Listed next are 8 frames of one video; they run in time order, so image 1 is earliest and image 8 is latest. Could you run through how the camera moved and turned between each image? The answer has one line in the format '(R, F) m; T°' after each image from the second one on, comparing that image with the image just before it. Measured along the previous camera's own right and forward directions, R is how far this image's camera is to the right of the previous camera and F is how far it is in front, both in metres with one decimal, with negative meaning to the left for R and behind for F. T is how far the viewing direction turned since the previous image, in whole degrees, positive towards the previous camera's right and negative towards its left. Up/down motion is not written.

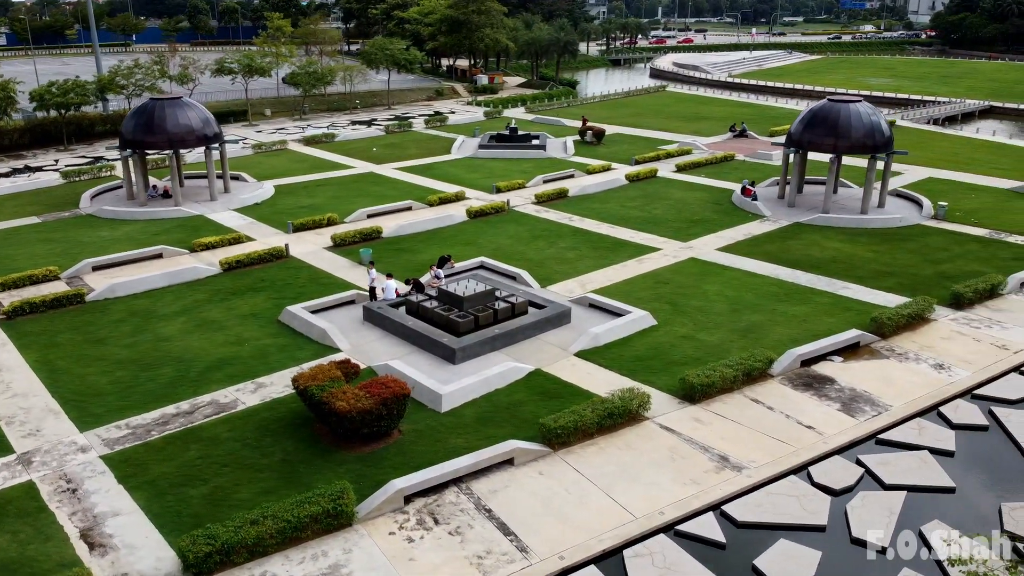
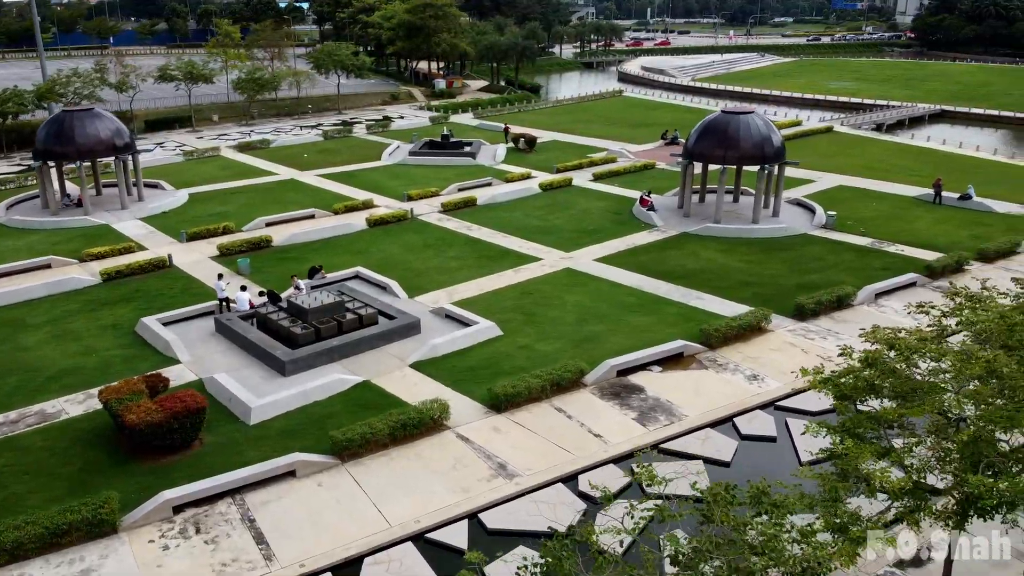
(+4.8, -0.7) m; 0°
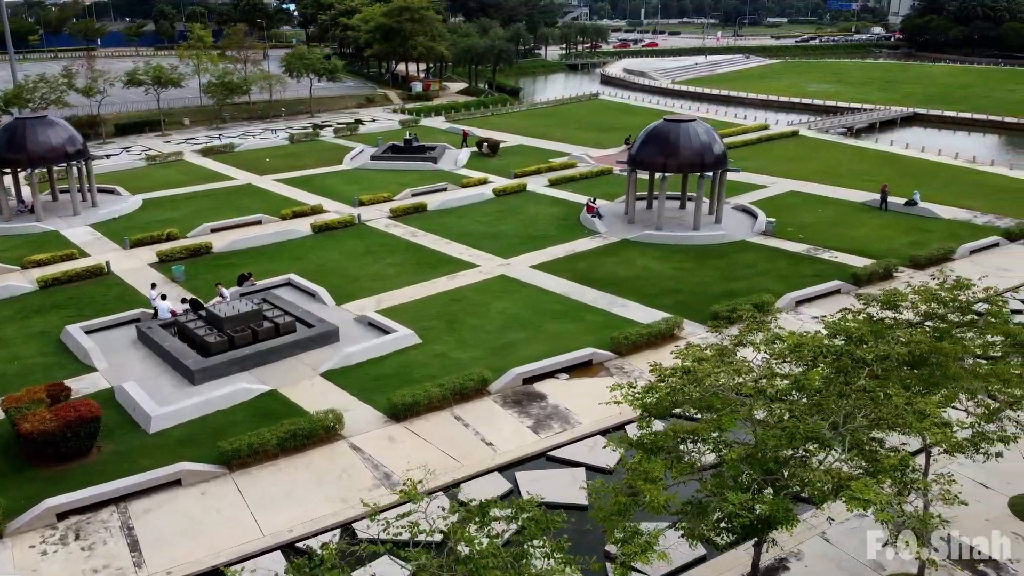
(+2.6, -0.3) m; 0°
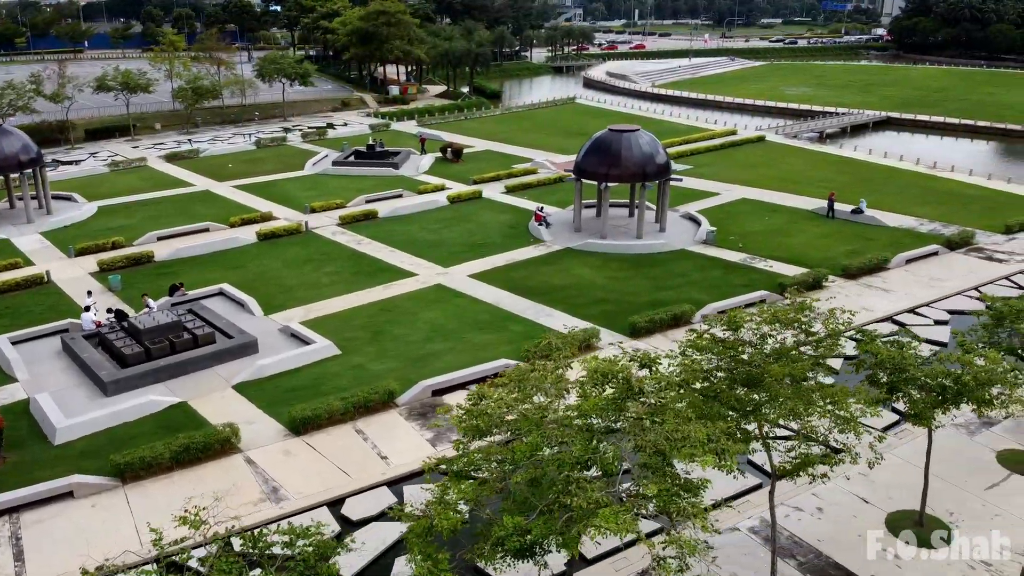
(+2.6, -0.3) m; 0°
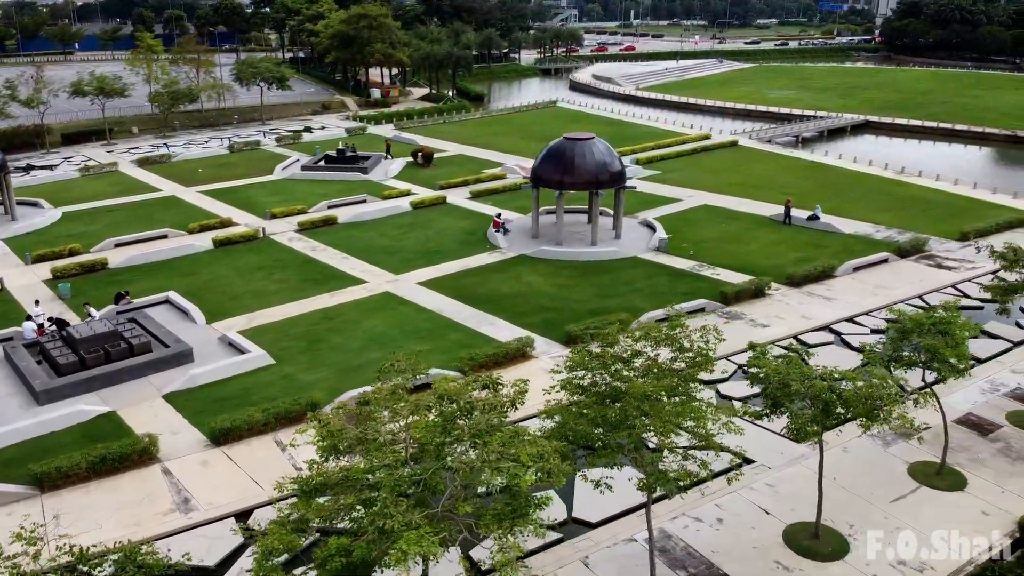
(+2.2, -0.3) m; 0°
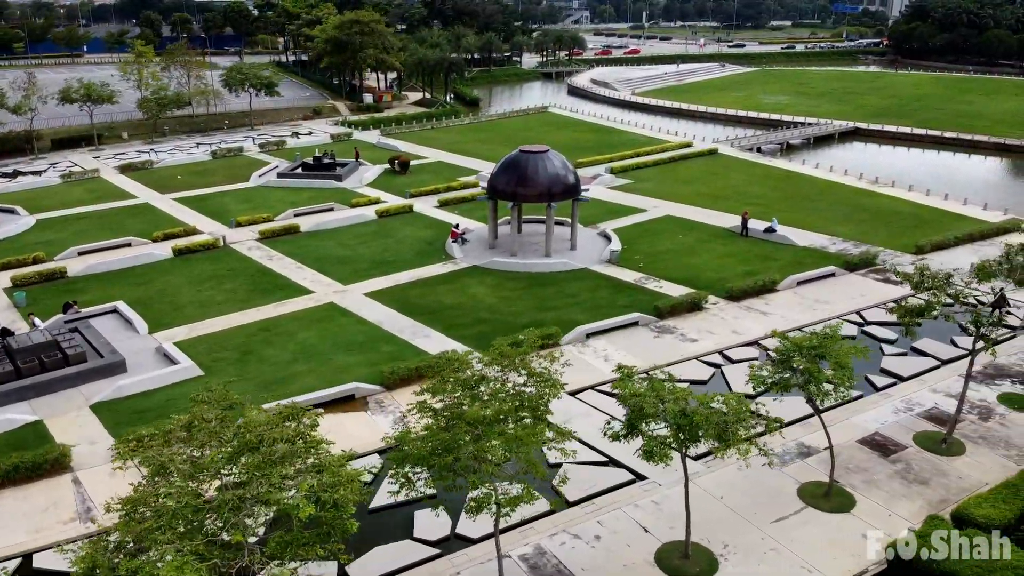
(+3.0, -0.5) m; -1°
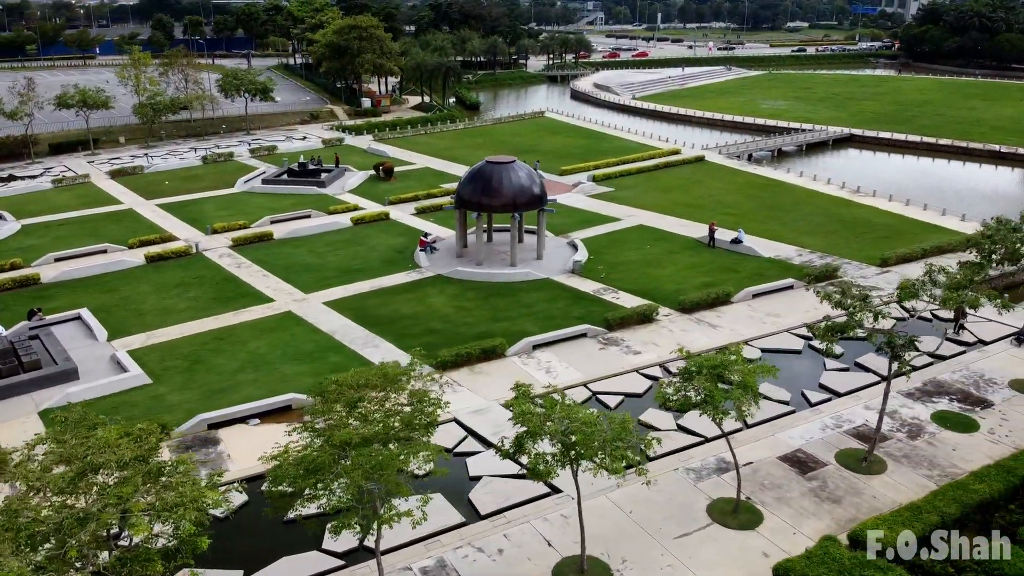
(+2.6, -0.4) m; -1°
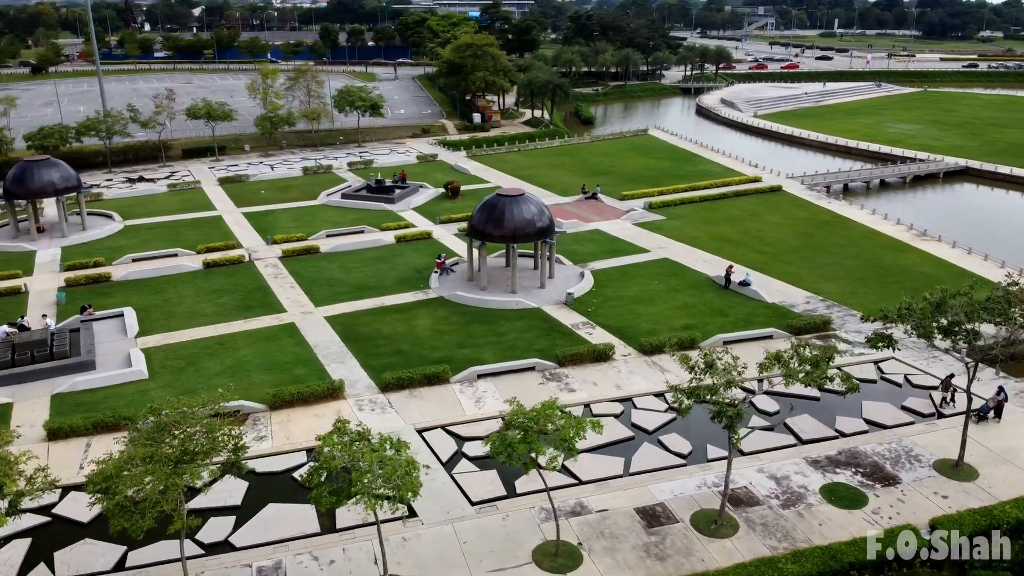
(+8.5, -1.4) m; -12°
